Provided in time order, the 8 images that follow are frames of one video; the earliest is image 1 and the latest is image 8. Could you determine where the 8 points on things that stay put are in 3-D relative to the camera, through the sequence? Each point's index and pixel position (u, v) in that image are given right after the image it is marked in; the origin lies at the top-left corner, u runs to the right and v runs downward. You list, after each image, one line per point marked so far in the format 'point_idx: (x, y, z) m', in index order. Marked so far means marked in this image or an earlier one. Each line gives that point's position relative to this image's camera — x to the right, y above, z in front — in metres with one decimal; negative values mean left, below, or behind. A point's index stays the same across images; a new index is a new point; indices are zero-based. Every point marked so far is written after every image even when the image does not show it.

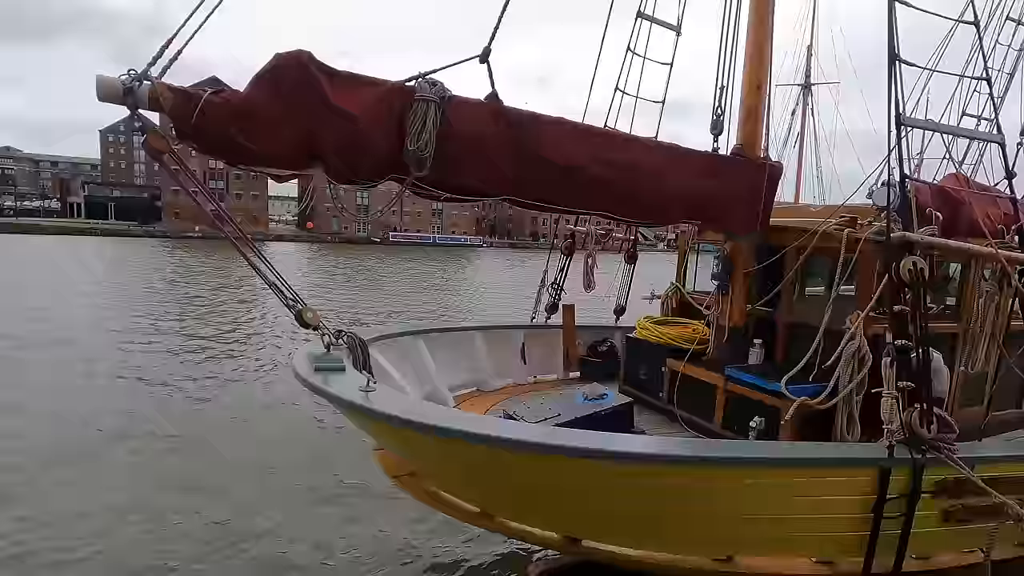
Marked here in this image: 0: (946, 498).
0: (+2.6, -1.2, +3.1) m
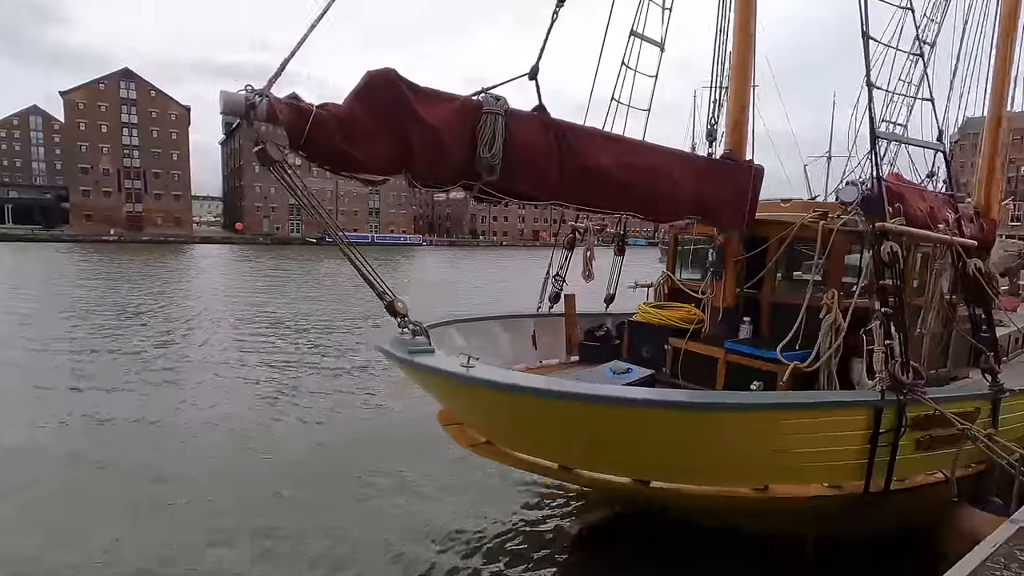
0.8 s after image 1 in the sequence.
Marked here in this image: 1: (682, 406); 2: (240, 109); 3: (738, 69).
0: (+3.1, -1.1, +4.0) m
1: (+1.1, -0.7, +3.4) m
2: (-1.6, +1.1, +3.3) m
3: (+2.4, +2.3, +5.6) m
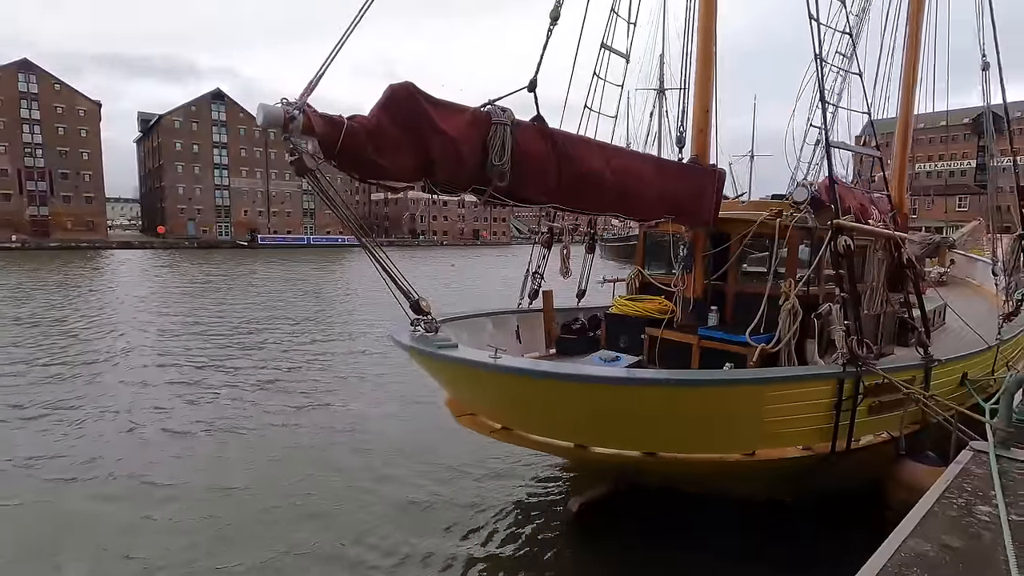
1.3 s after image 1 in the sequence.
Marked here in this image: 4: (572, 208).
0: (+3.2, -0.9, +4.7) m
1: (+1.3, -0.7, +3.9) m
2: (-1.5, +1.1, +3.4) m
3: (+2.2, +2.4, +6.2) m
4: (+0.5, +0.7, +4.9) m
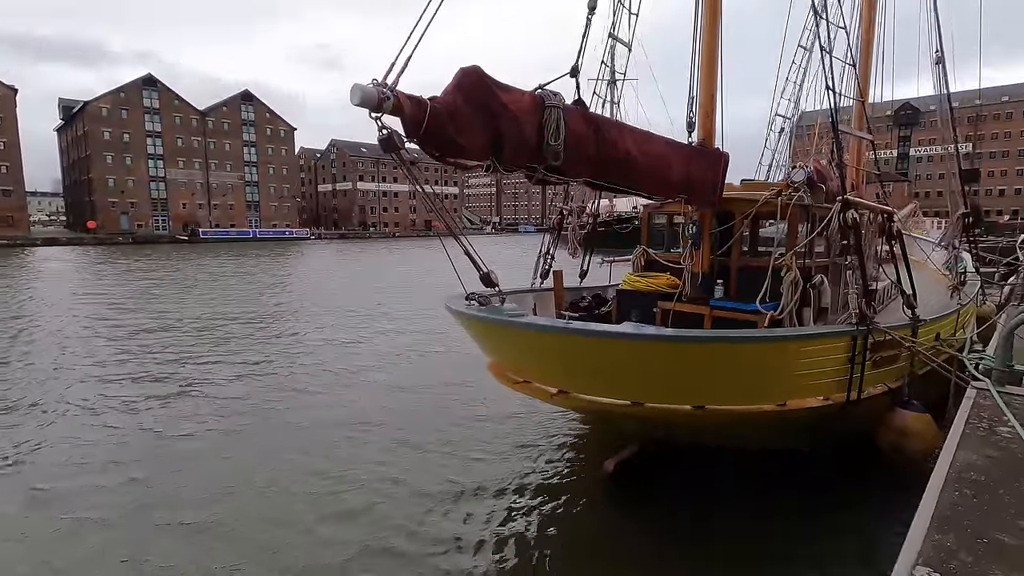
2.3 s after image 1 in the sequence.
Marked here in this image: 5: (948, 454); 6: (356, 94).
0: (+3.6, -0.6, +5.3) m
1: (+1.8, -0.4, +4.3) m
2: (-0.9, +1.2, +3.6) m
3: (+2.4, +2.7, +6.7) m
4: (+0.9, +1.0, +5.2) m
5: (+3.0, -1.0, +3.5) m
6: (-1.0, +1.3, +3.7) m
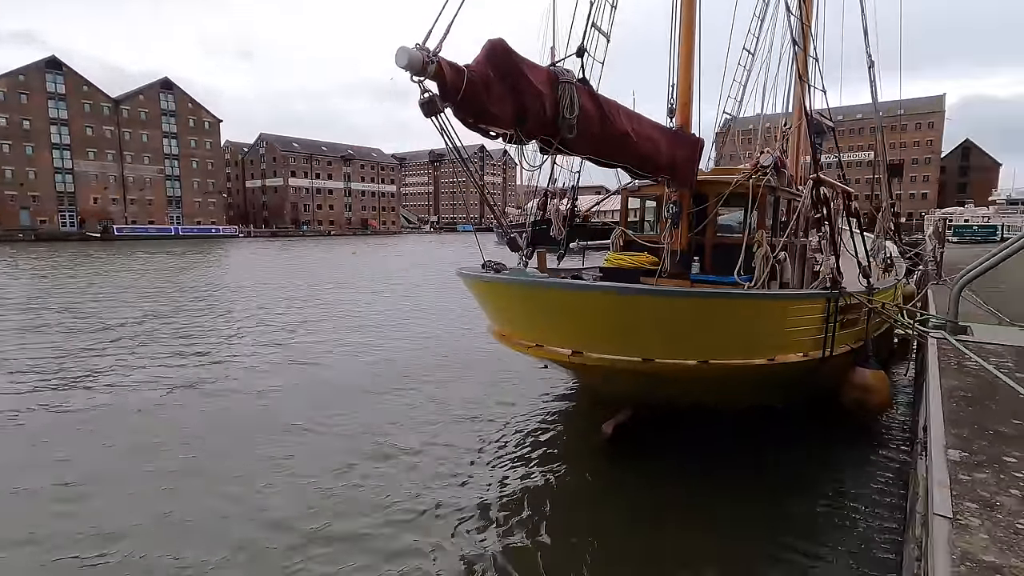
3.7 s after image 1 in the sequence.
0: (+3.7, -0.3, +5.9) m
1: (+2.0, -0.1, +4.7) m
2: (-0.7, +1.5, +3.7) m
3: (+2.3, +3.0, +7.1) m
4: (+1.0, +1.3, +5.5) m
5: (+3.3, -0.7, +4.1) m
6: (-0.8, +1.6, +3.8) m
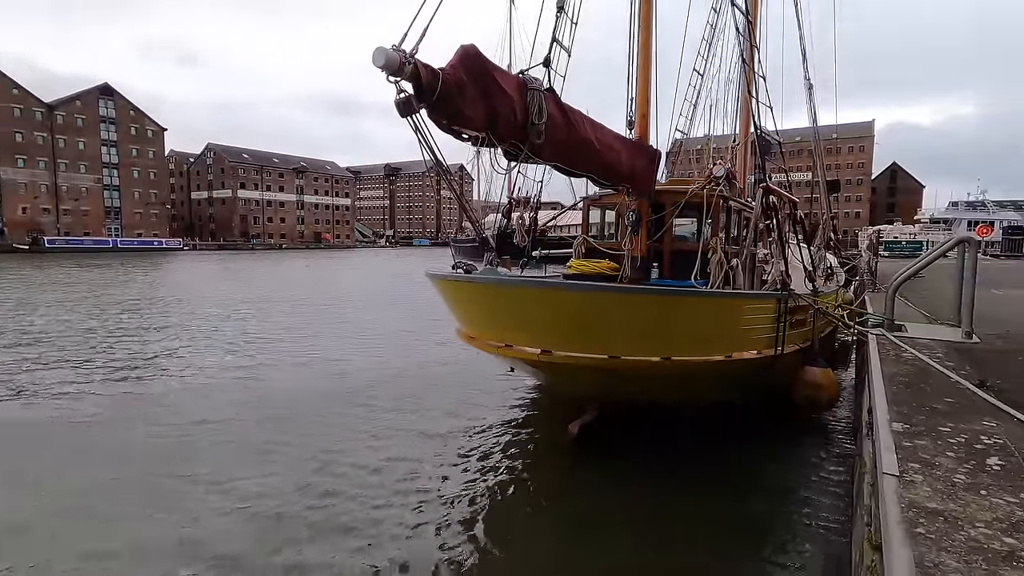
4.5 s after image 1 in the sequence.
0: (+3.3, -0.3, +6.3) m
1: (+1.7, -0.1, +5.0) m
2: (-0.9, +1.6, +3.8) m
3: (+1.8, +3.0, +7.5) m
4: (+0.6, +1.3, +5.7) m
5: (+3.0, -0.7, +4.4) m
6: (-1.0, +1.7, +3.8) m
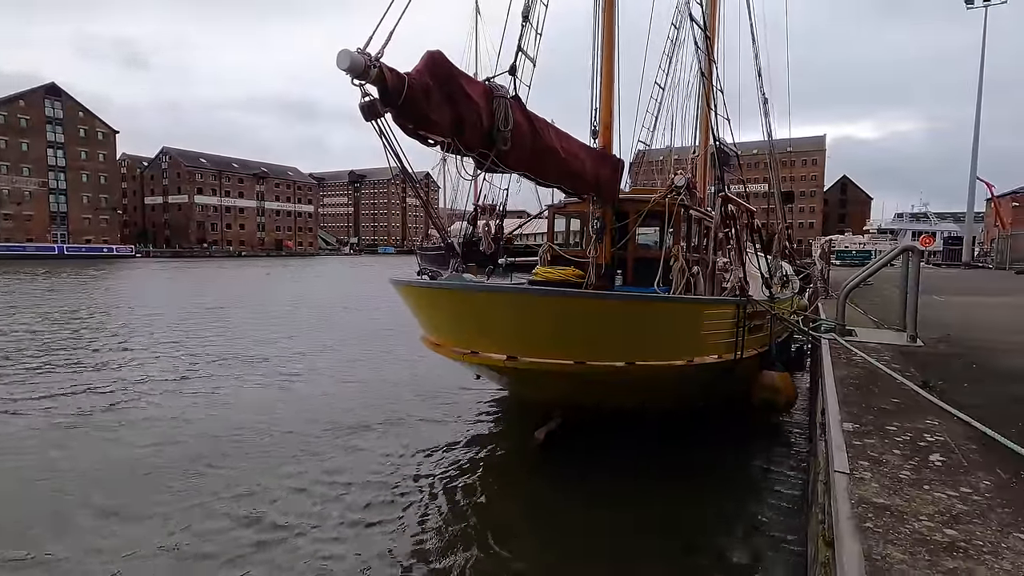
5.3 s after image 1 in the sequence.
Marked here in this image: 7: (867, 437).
0: (+2.9, -0.4, +6.5) m
1: (+1.4, -0.2, +5.1) m
2: (-1.1, +1.5, +3.8) m
3: (+1.3, +2.9, +7.6) m
4: (+0.3, +1.2, +5.8) m
5: (+2.8, -0.7, +4.6) m
6: (-1.2, +1.6, +3.8) m
7: (+2.2, -0.9, +3.3) m
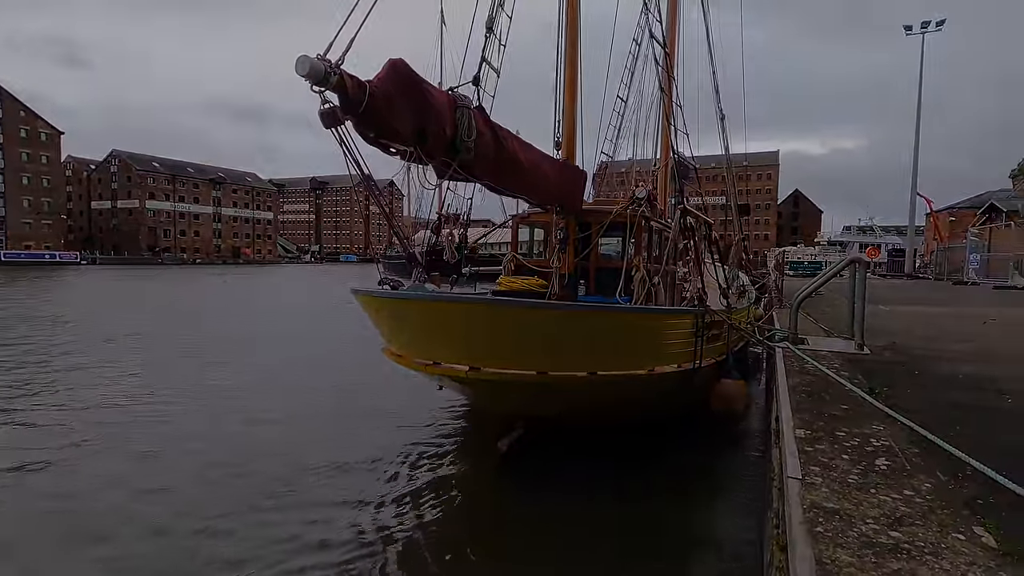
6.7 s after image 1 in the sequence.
0: (+2.4, -0.5, +6.6) m
1: (+1.1, -0.3, +5.2) m
2: (-1.4, +1.5, +3.7) m
3: (+0.8, +2.7, +7.7) m
4: (-0.1, +1.1, +5.8) m
5: (+2.4, -0.8, +4.8) m
6: (-1.5, +1.5, +3.7) m
7: (+2.0, -1.0, +3.4) m
